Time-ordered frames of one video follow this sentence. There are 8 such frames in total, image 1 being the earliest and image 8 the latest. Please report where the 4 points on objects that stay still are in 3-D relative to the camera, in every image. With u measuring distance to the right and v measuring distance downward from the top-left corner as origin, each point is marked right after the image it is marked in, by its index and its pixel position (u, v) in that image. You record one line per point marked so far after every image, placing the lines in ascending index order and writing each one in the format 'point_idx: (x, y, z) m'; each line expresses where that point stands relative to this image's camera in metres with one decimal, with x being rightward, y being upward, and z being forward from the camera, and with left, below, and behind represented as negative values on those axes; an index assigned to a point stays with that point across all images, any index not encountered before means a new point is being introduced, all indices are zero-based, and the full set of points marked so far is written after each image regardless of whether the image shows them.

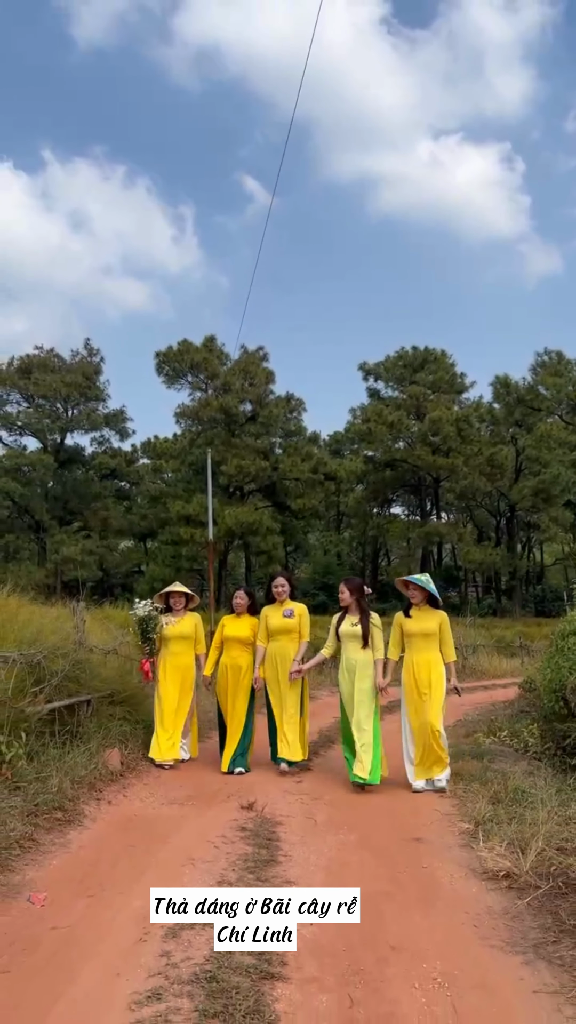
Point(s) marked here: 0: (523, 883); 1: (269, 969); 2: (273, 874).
0: (+1.2, -1.9, +4.1) m
1: (-0.1, -1.8, +3.2) m
2: (-0.1, -2.0, +4.3) m
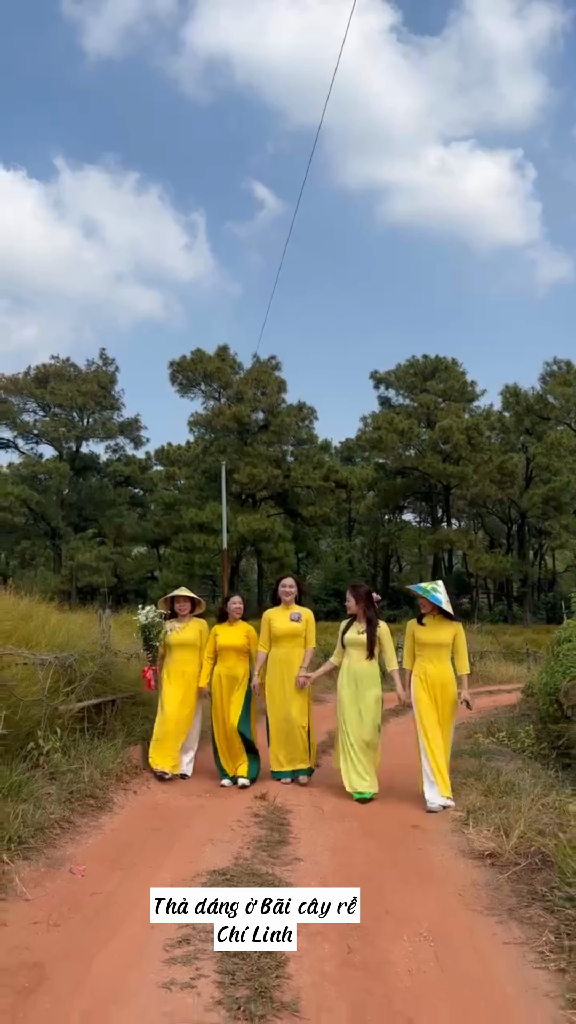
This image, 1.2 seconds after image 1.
0: (+1.3, -2.0, +4.7) m
1: (0.0, -1.9, +3.8) m
2: (0.0, -2.1, +4.8) m
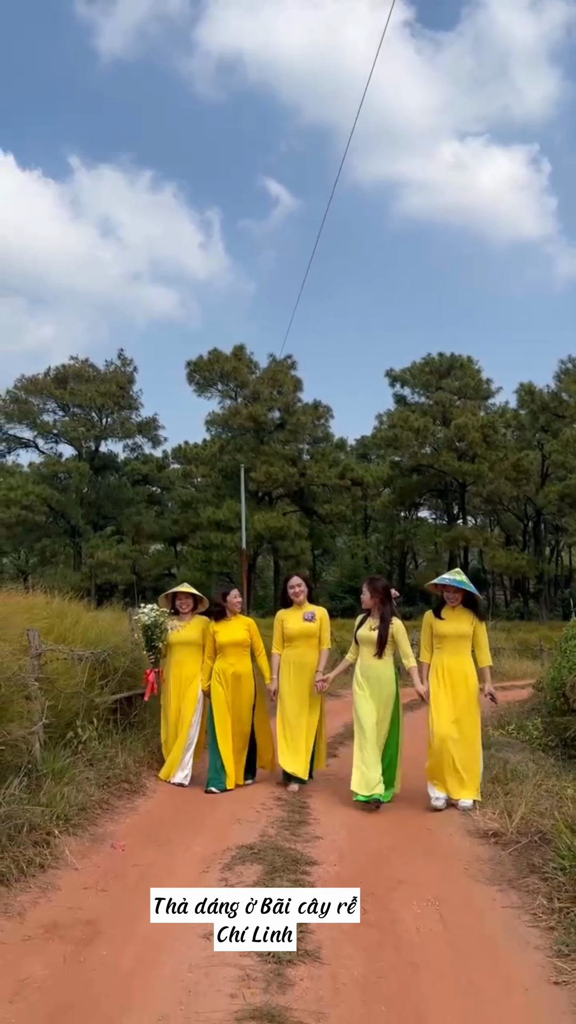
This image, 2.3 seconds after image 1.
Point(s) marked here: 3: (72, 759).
0: (+1.4, -2.1, +5.1) m
1: (+0.1, -2.0, +4.2) m
2: (+0.1, -2.1, +5.3) m
3: (-1.6, -1.9, +6.1) m
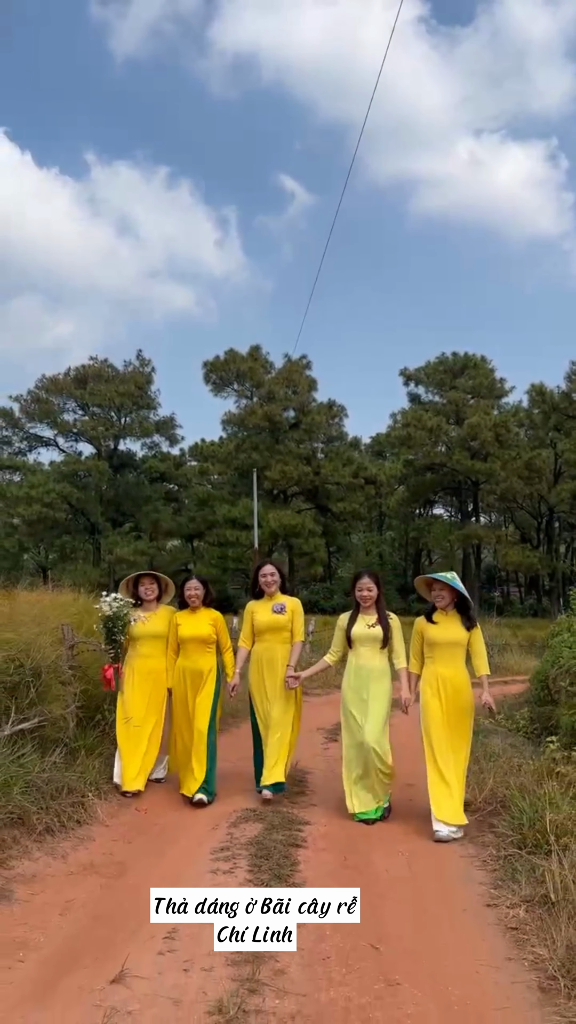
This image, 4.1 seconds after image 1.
0: (+1.4, -2.2, +5.9) m
1: (0.0, -2.1, +5.1) m
2: (+0.1, -2.2, +6.2) m
3: (-1.6, -2.0, +6.9) m
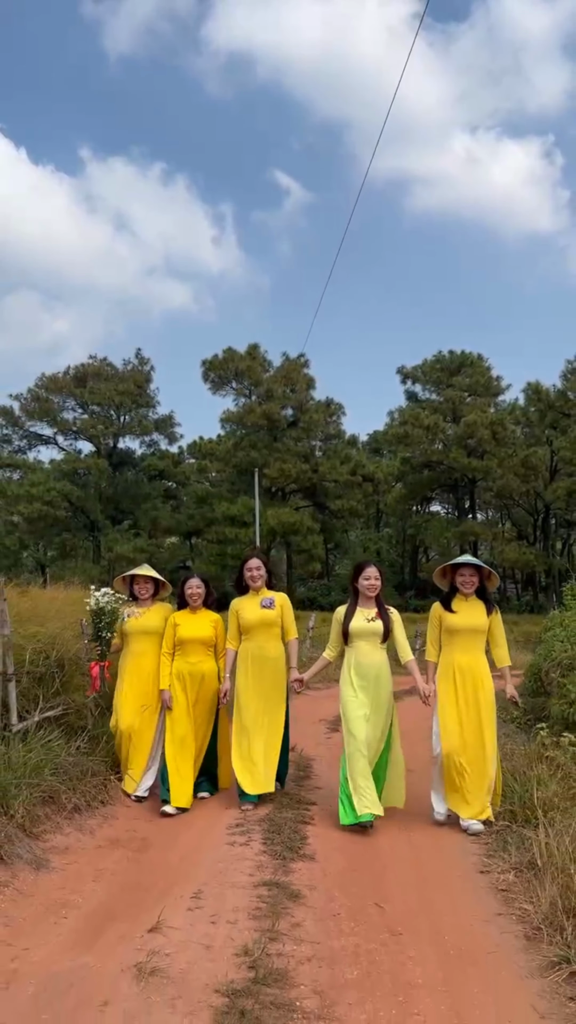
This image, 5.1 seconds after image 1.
0: (+1.4, -2.2, +6.3) m
1: (+0.1, -2.1, +5.5) m
2: (+0.2, -2.2, +6.6) m
3: (-1.6, -2.0, +7.3) m
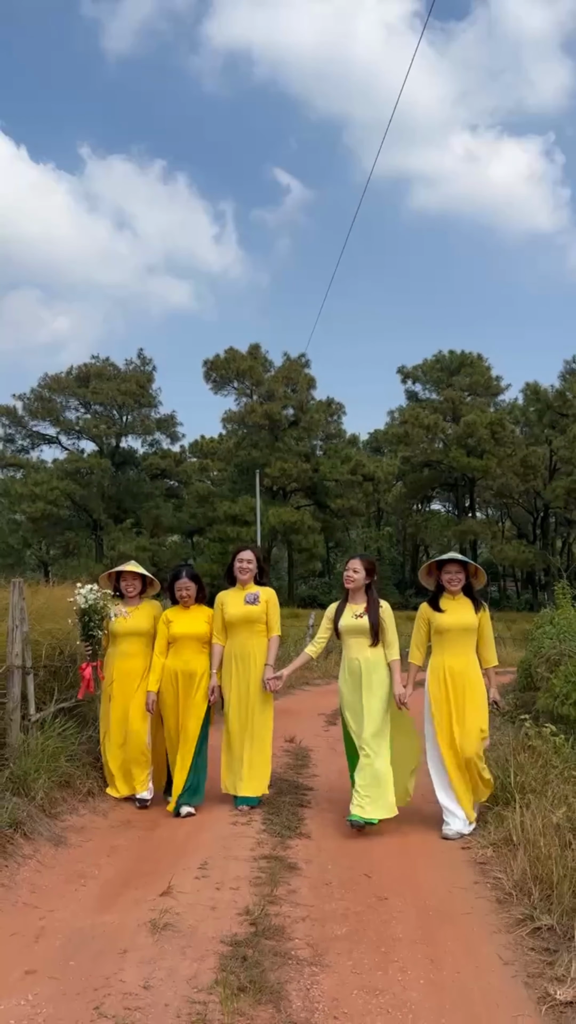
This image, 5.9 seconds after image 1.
0: (+1.4, -2.2, +6.7) m
1: (+0.1, -2.1, +5.9) m
2: (+0.1, -2.3, +7.0) m
3: (-1.6, -2.0, +7.7) m
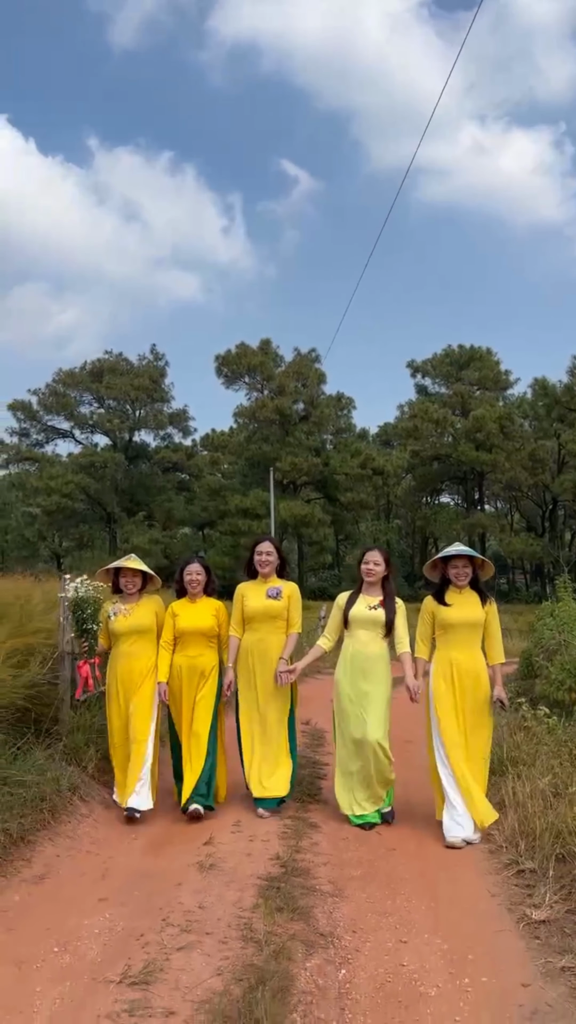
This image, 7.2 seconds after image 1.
0: (+1.6, -2.2, +7.4) m
1: (+0.2, -2.2, +6.6) m
2: (+0.3, -2.3, +7.6) m
3: (-1.4, -2.0, +8.4) m
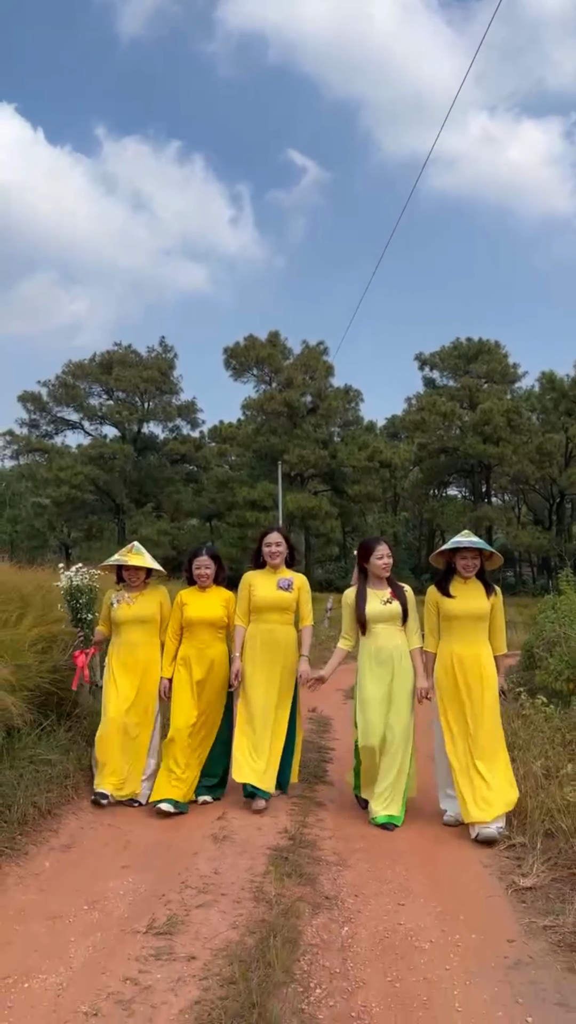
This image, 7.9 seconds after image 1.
0: (+1.7, -2.2, +7.7) m
1: (+0.3, -2.1, +6.9) m
2: (+0.4, -2.2, +8.0) m
3: (-1.3, -1.9, +8.8) m
